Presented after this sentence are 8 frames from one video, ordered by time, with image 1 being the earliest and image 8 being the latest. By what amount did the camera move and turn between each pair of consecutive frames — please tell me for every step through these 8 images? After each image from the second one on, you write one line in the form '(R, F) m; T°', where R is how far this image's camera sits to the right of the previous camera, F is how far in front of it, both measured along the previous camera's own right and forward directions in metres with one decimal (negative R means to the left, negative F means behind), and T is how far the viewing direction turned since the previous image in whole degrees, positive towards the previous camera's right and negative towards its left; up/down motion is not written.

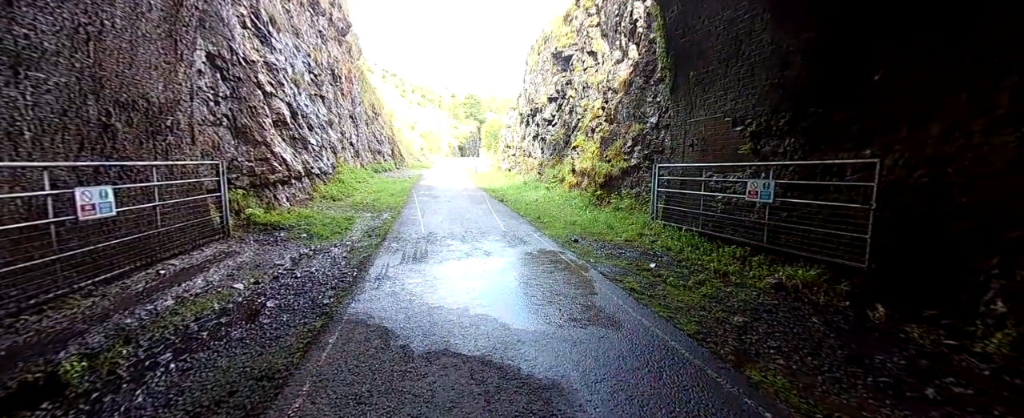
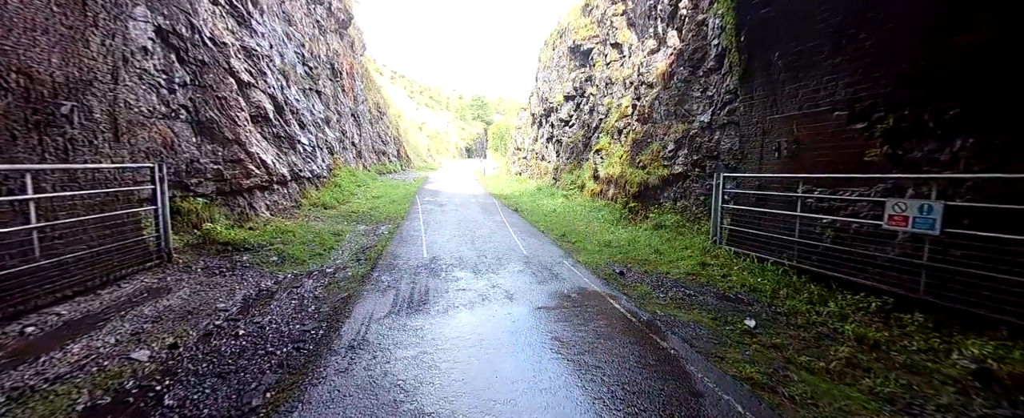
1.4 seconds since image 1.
(-0.5, +2.3) m; -1°
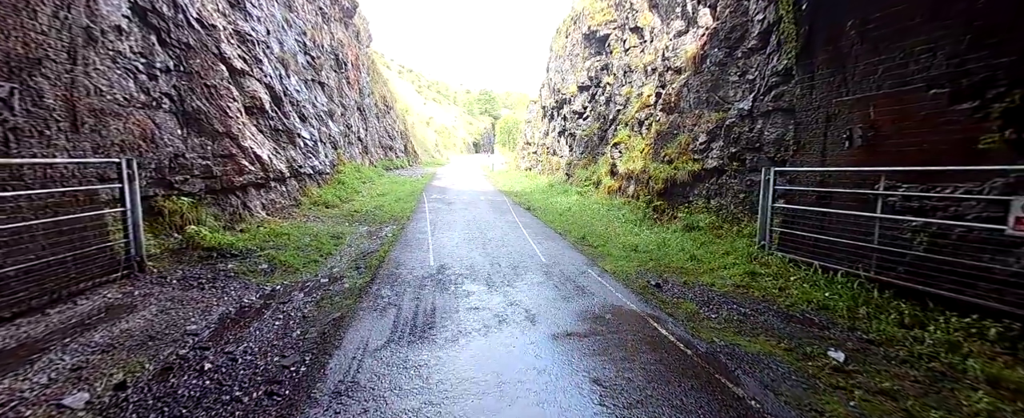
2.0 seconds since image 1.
(-0.2, +1.0) m; -1°
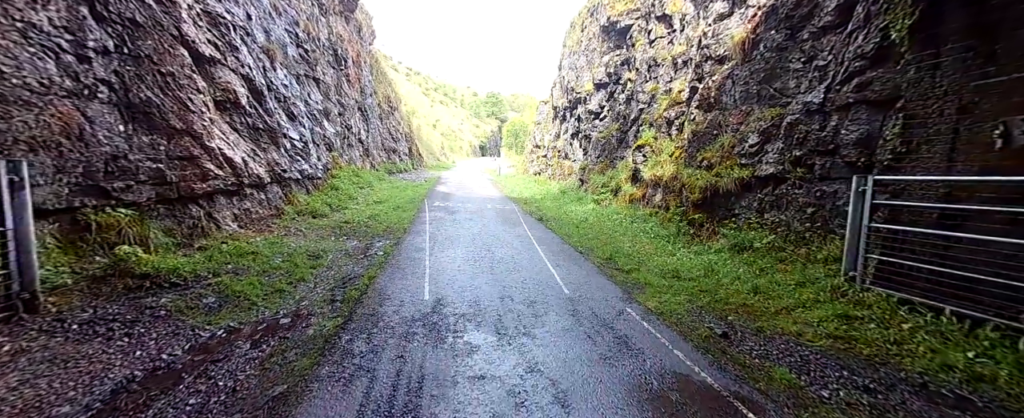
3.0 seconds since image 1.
(-0.2, +1.6) m; -1°
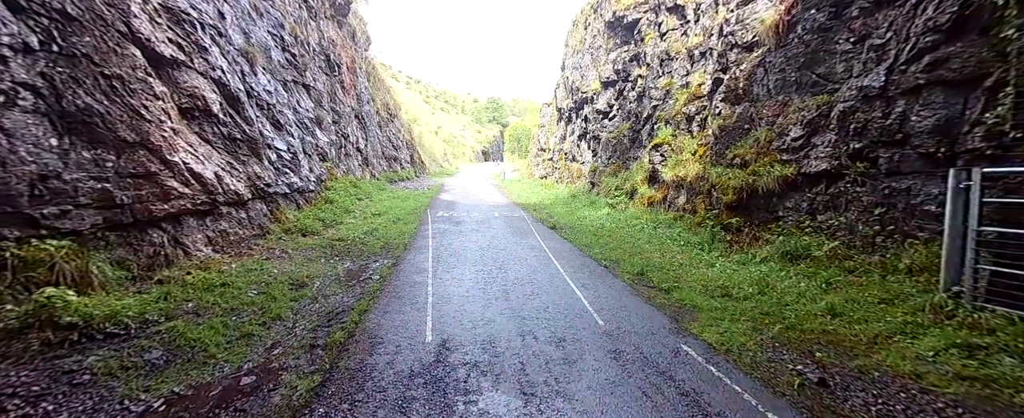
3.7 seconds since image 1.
(-0.2, +1.1) m; 0°
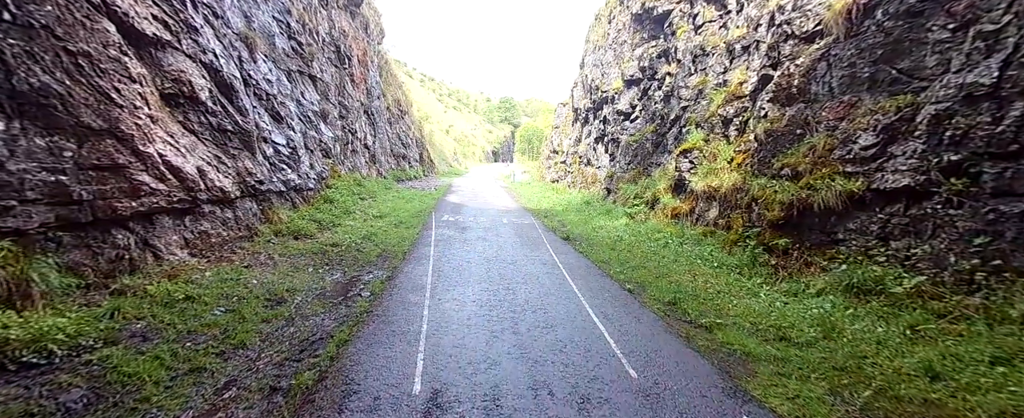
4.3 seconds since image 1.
(-0.1, +1.0) m; -2°
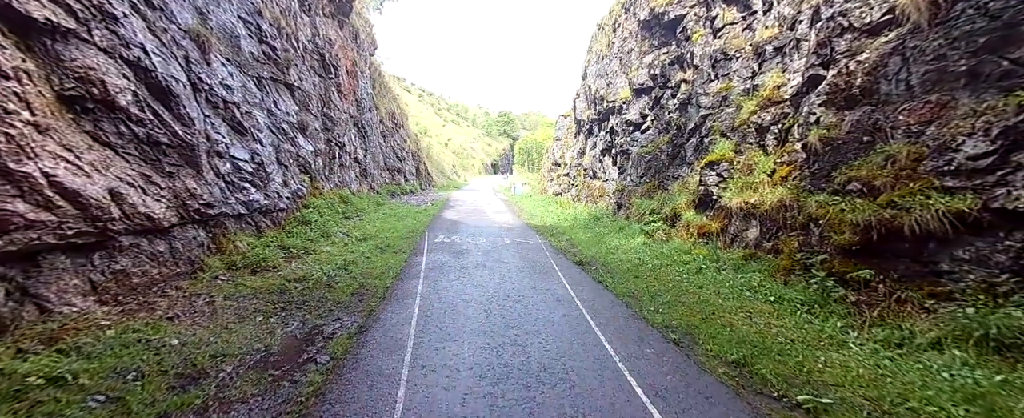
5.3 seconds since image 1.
(-0.2, +1.6) m; 0°
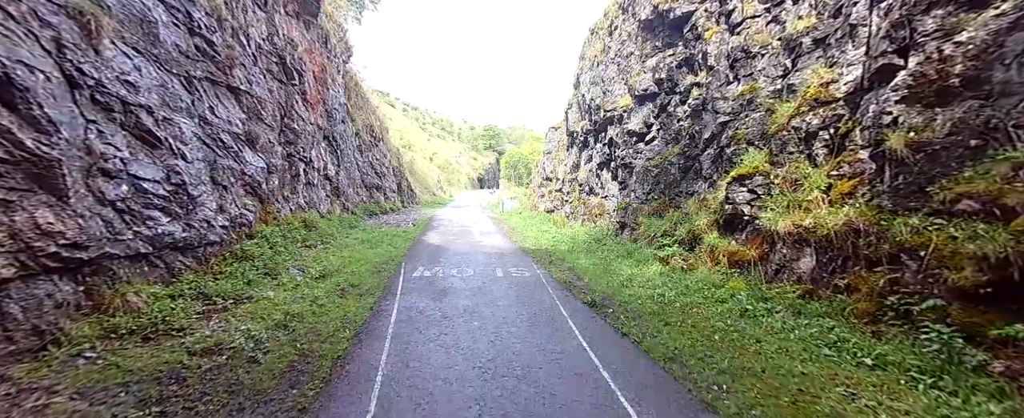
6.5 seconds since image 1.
(-0.2, +1.9) m; +2°
